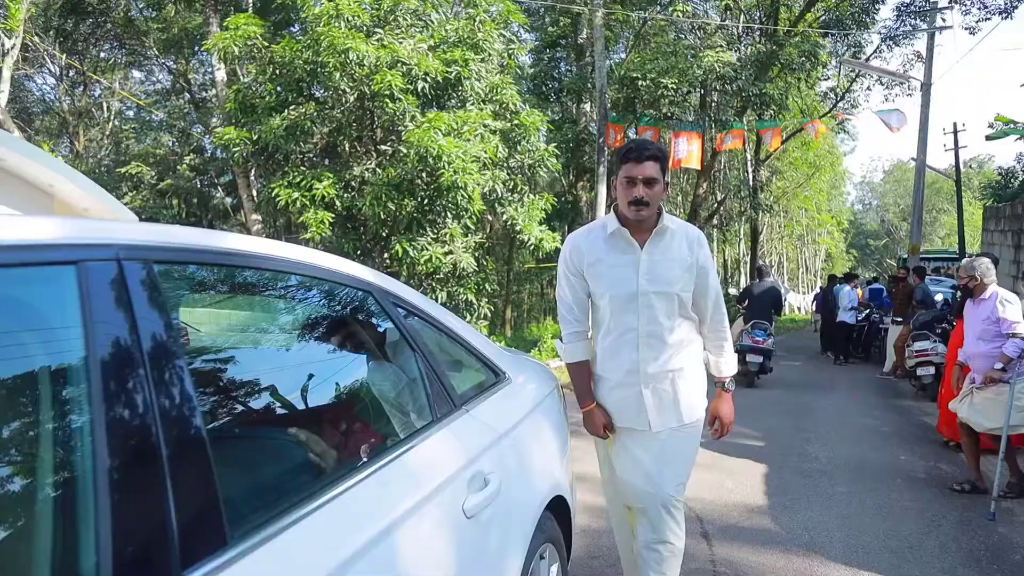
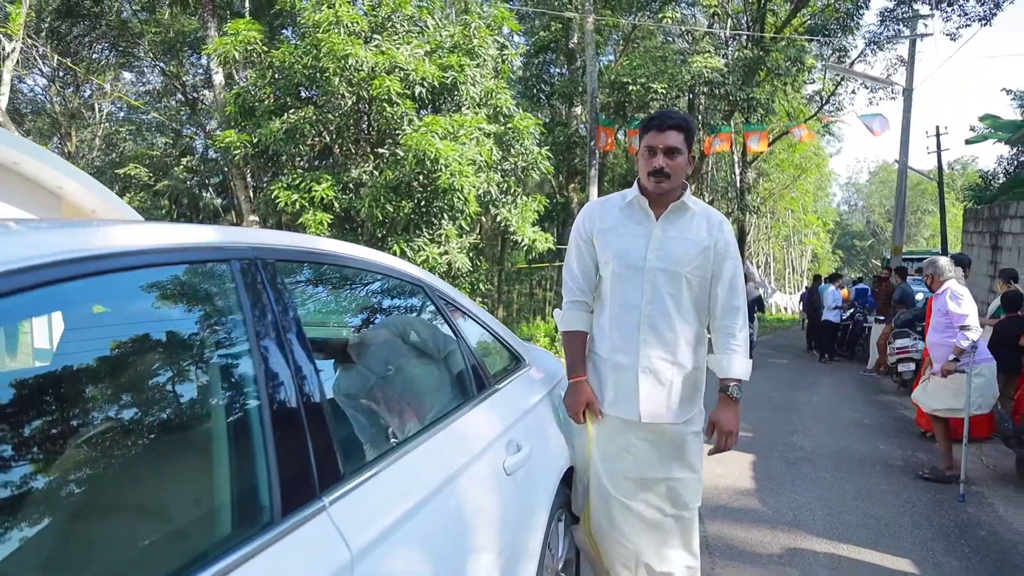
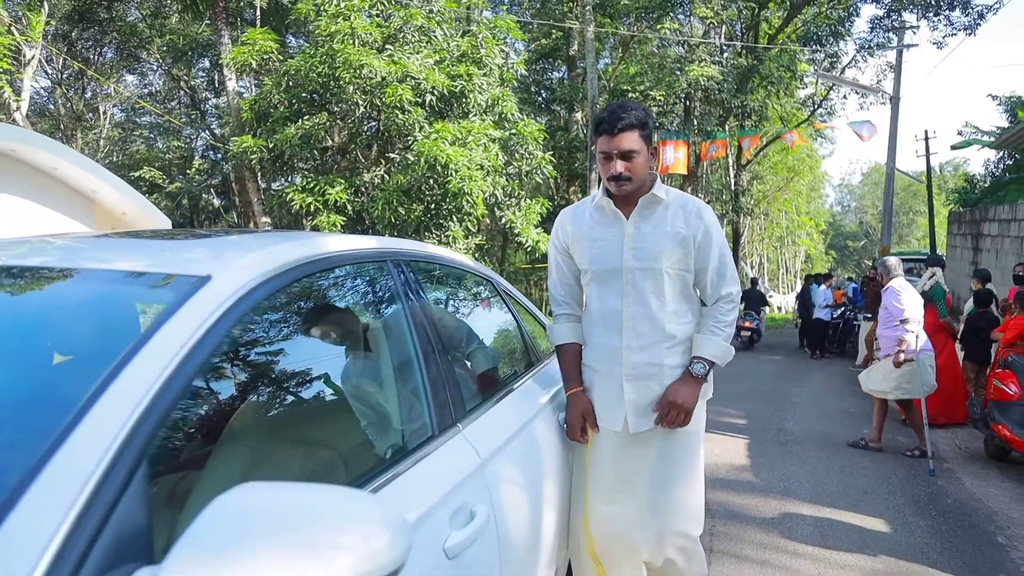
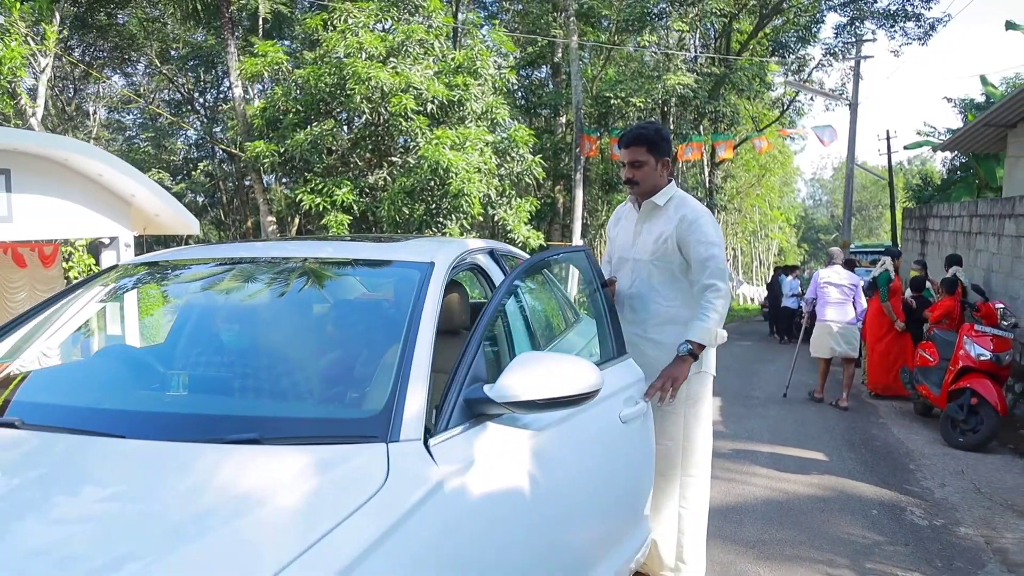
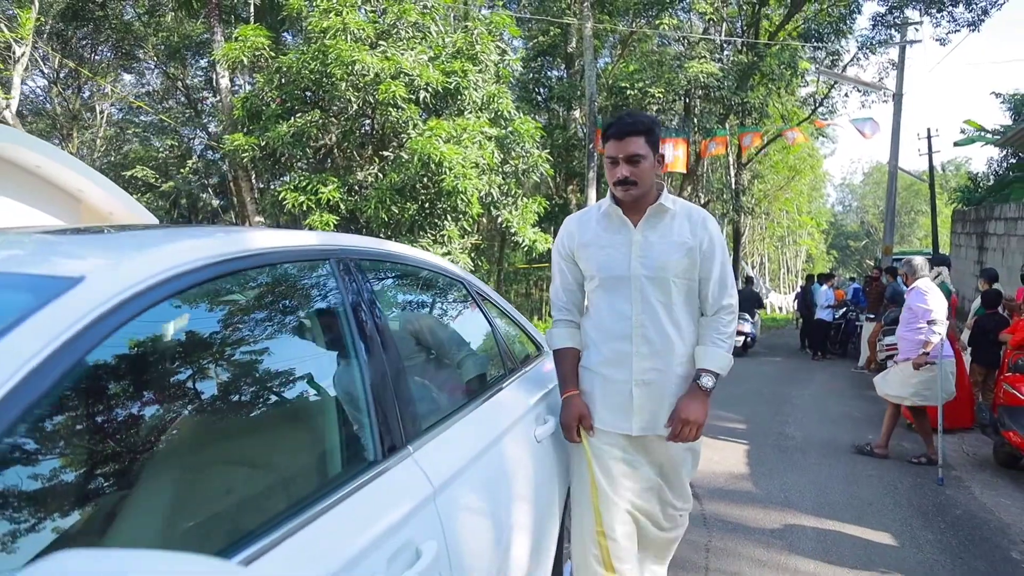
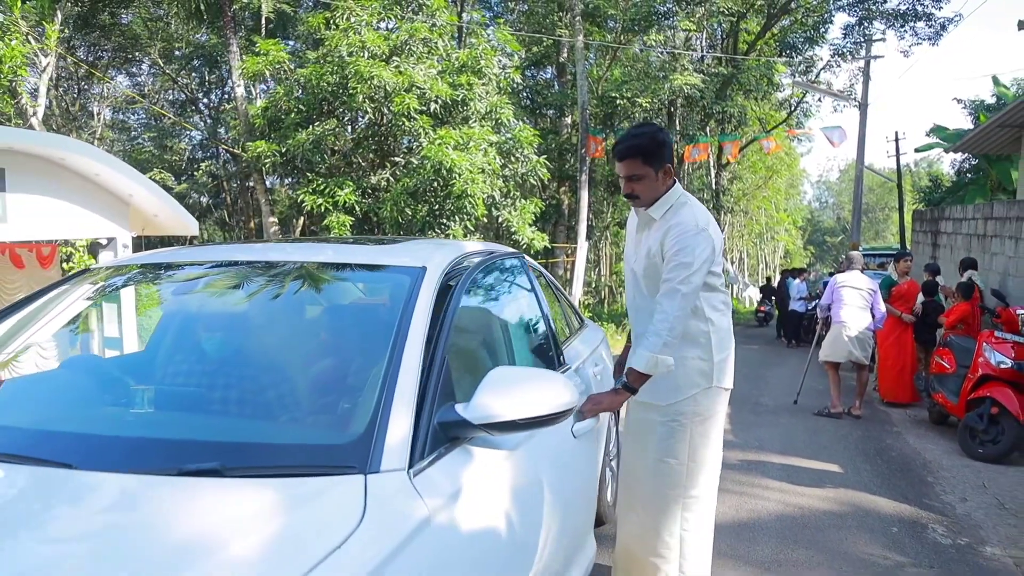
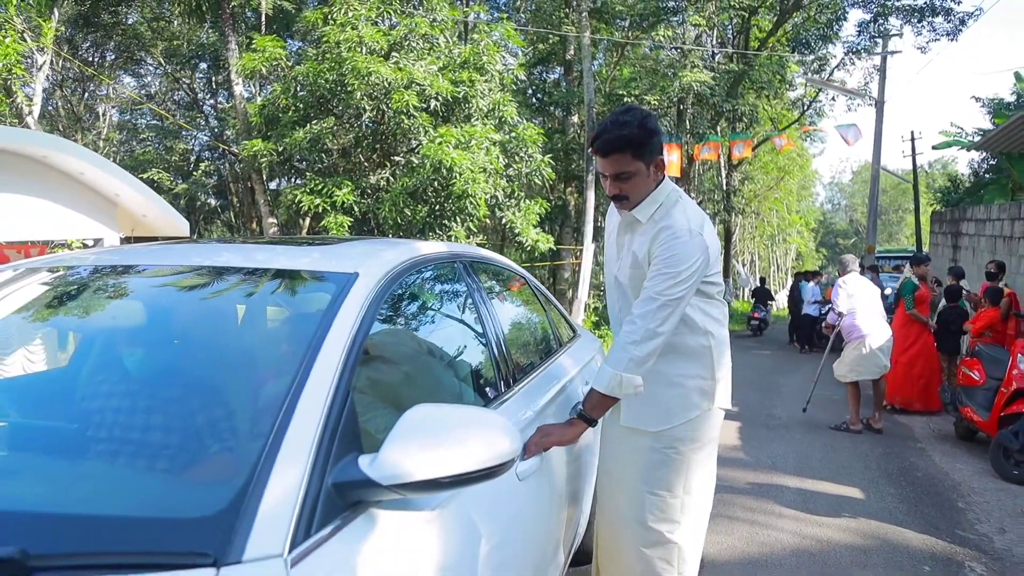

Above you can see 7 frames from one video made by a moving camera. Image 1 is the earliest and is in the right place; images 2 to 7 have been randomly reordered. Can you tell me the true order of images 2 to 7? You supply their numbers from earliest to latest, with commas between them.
2, 5, 3, 7, 6, 4
